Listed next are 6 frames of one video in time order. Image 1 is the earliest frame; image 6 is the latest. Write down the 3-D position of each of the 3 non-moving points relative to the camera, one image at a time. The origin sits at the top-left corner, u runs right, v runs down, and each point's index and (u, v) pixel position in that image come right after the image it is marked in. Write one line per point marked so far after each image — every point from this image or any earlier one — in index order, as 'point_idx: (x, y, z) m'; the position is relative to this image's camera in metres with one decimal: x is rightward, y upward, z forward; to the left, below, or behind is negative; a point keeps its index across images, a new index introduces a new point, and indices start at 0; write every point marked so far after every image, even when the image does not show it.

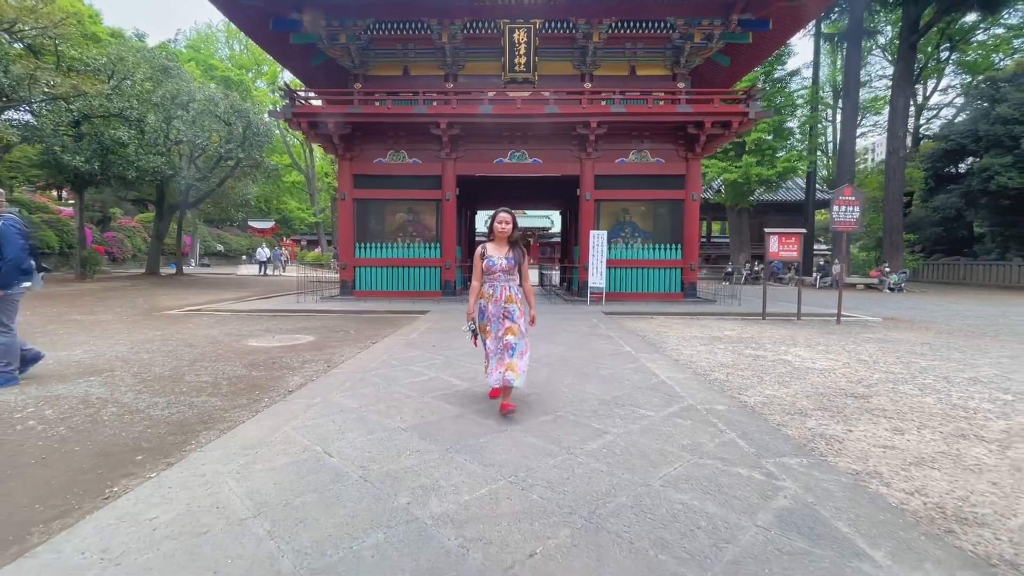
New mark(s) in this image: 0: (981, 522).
0: (+1.9, -1.0, +2.1) m
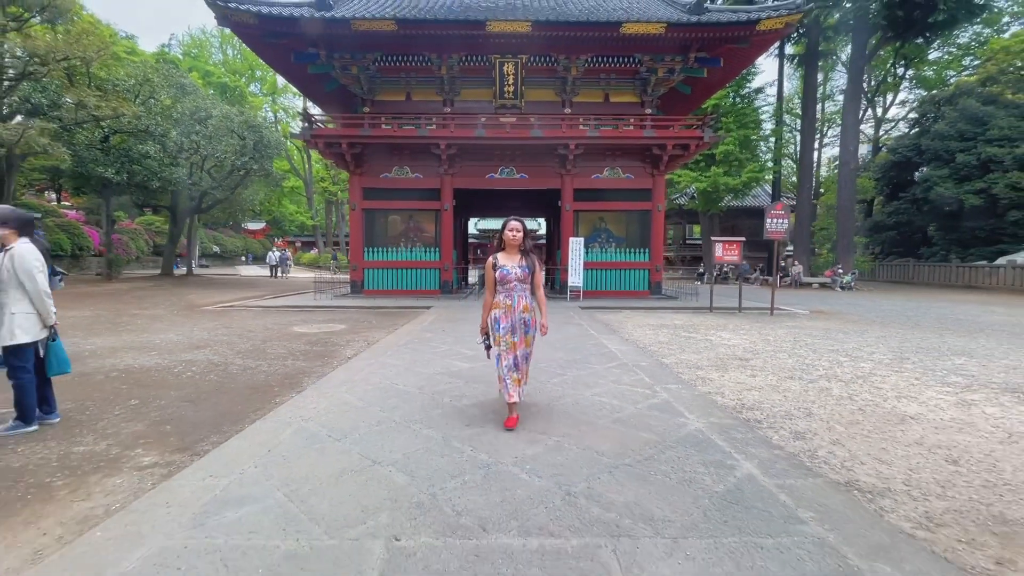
0: (+1.9, -0.9, +3.8) m
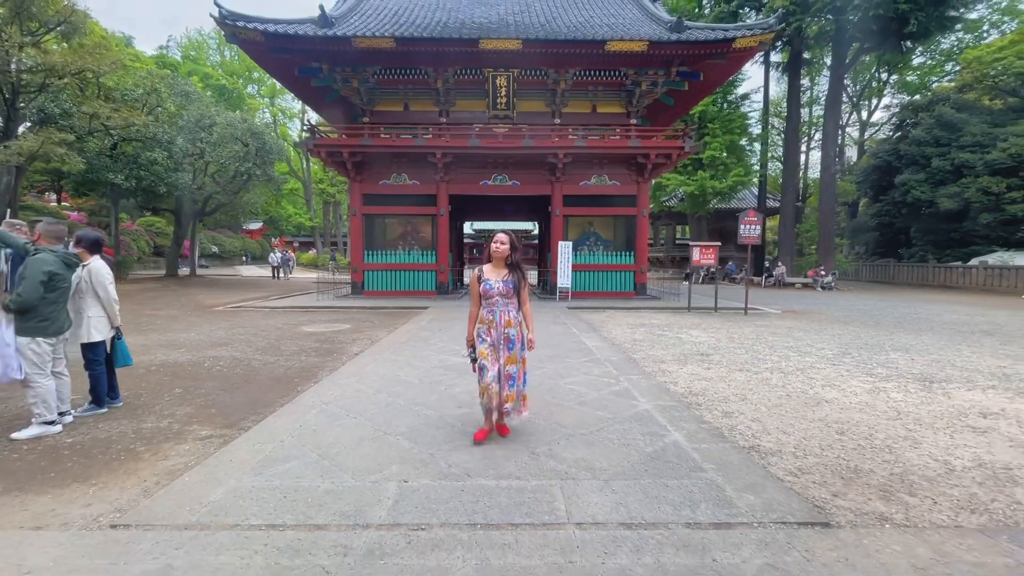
0: (+1.7, -1.0, +4.5) m
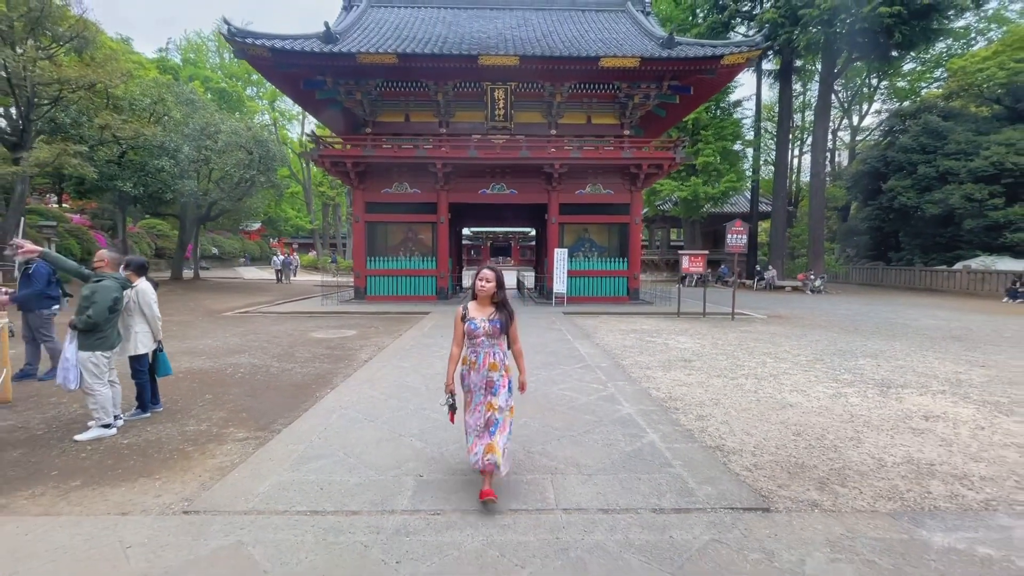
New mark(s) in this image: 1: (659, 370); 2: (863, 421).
0: (+1.7, -1.1, +5.0) m
1: (+1.9, -1.1, +6.2) m
2: (+3.2, -1.2, +4.3) m
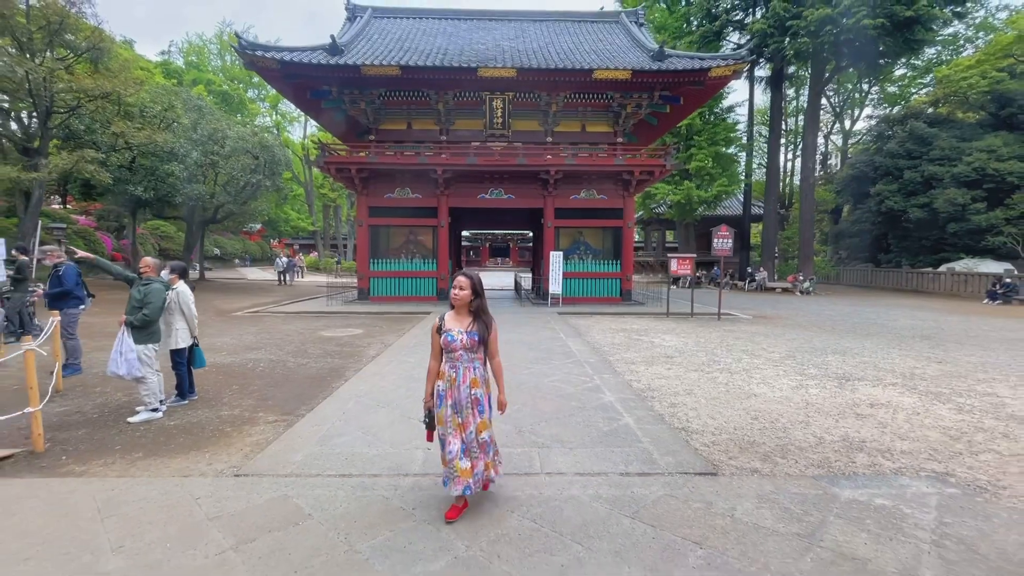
0: (+1.7, -1.2, +5.6) m
1: (+1.8, -1.1, +6.8) m
2: (+3.1, -1.2, +4.9) m
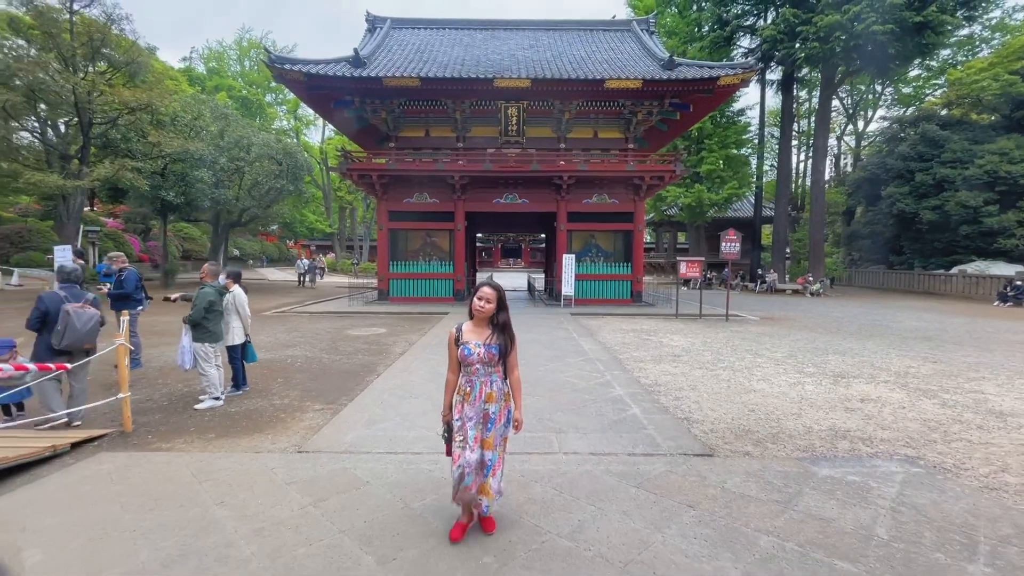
0: (+1.9, -1.2, +6.1) m
1: (+2.1, -1.1, +7.2) m
2: (+3.3, -1.3, +5.4) m
